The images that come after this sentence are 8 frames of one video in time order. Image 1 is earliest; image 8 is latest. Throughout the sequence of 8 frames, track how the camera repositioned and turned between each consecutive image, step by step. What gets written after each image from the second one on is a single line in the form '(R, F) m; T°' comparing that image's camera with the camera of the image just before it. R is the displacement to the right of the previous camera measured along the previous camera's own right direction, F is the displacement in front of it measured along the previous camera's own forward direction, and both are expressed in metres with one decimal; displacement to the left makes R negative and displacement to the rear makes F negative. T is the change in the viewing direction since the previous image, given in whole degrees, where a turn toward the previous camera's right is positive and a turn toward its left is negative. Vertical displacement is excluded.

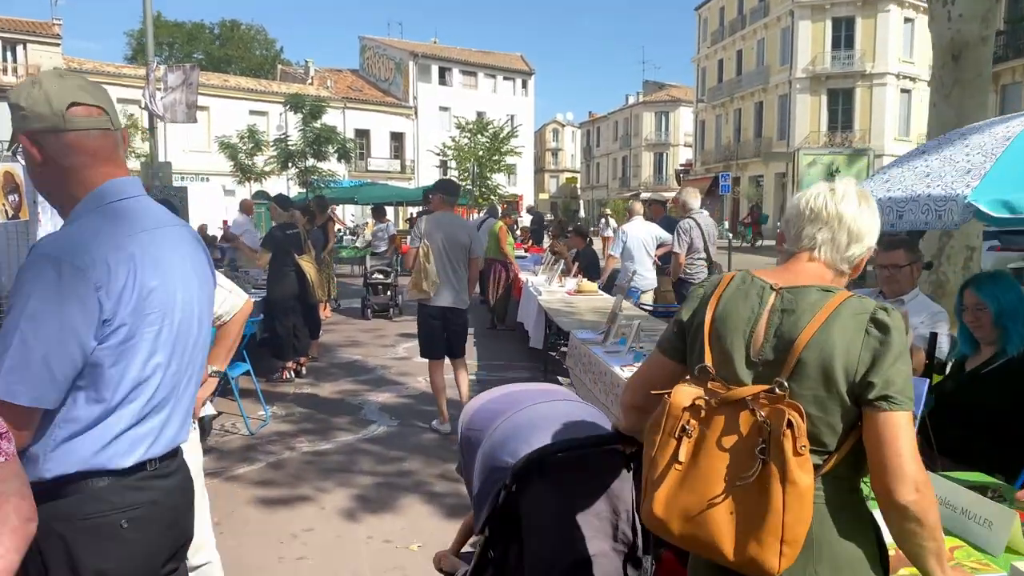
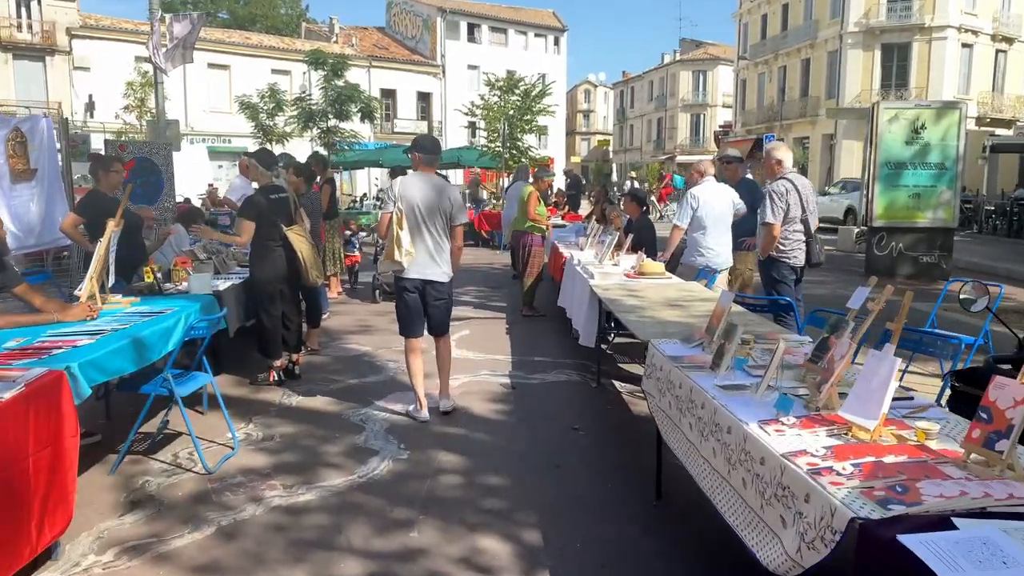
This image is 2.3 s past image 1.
(-0.1, +1.6) m; -2°
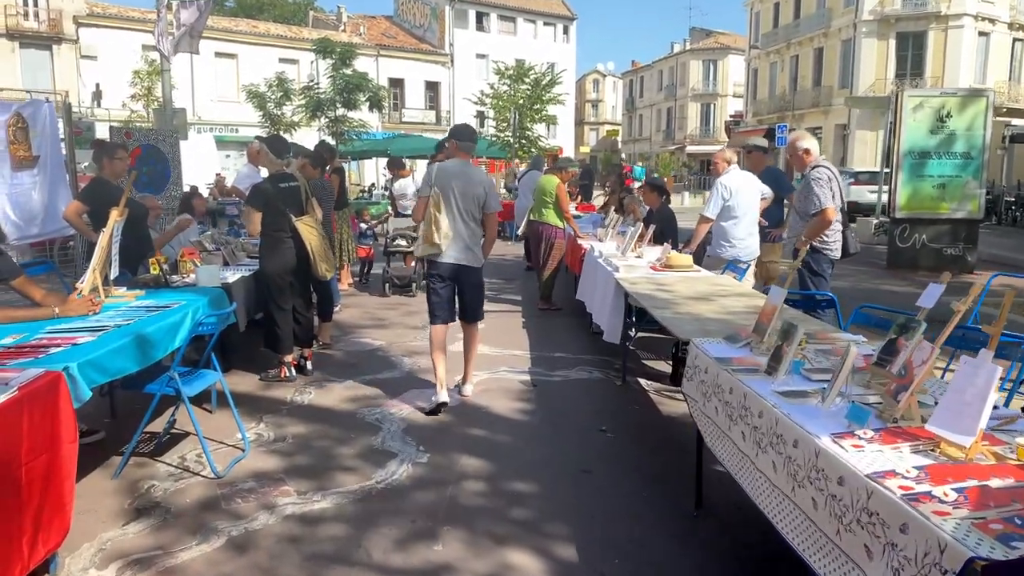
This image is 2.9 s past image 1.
(-0.1, +0.3) m; 0°
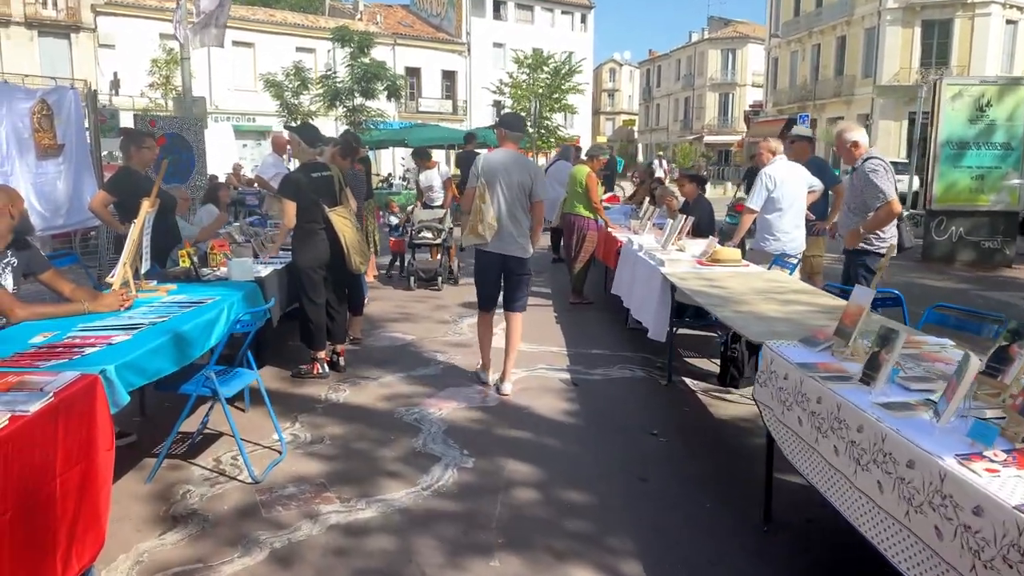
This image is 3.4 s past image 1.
(-0.2, +0.2) m; -1°
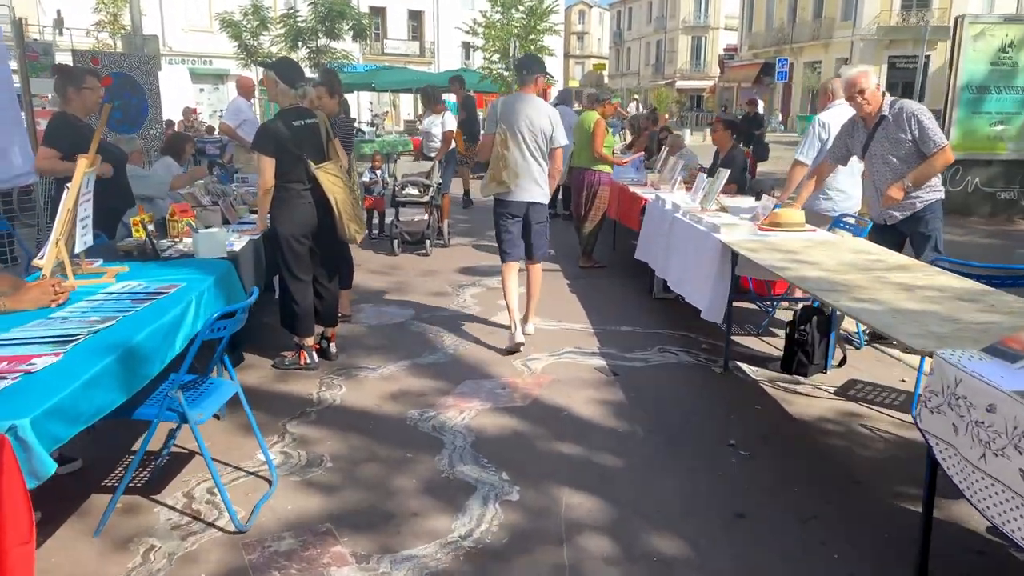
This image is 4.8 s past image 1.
(-0.4, +0.9) m; +2°
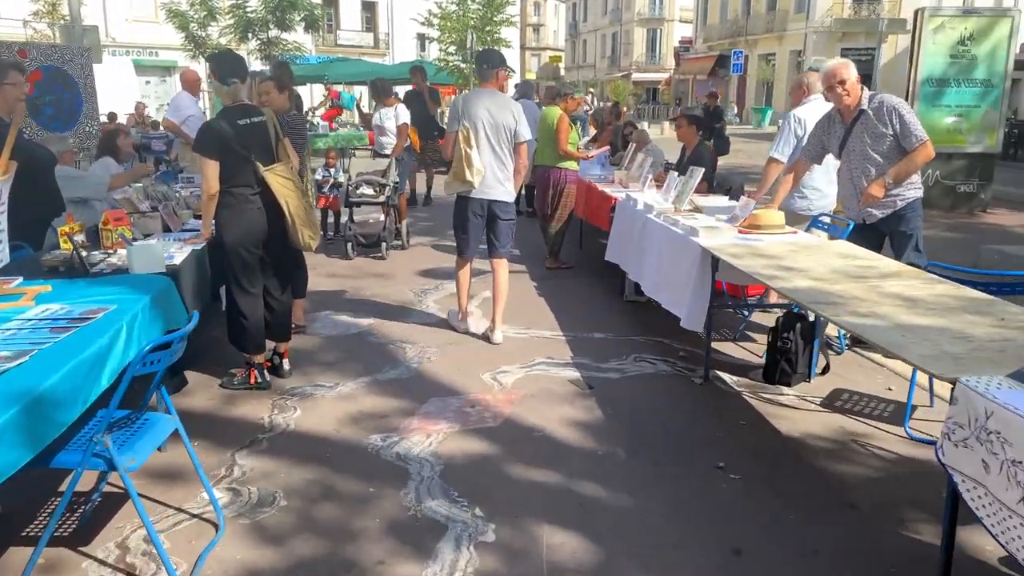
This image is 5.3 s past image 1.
(0.0, +0.3) m; +3°
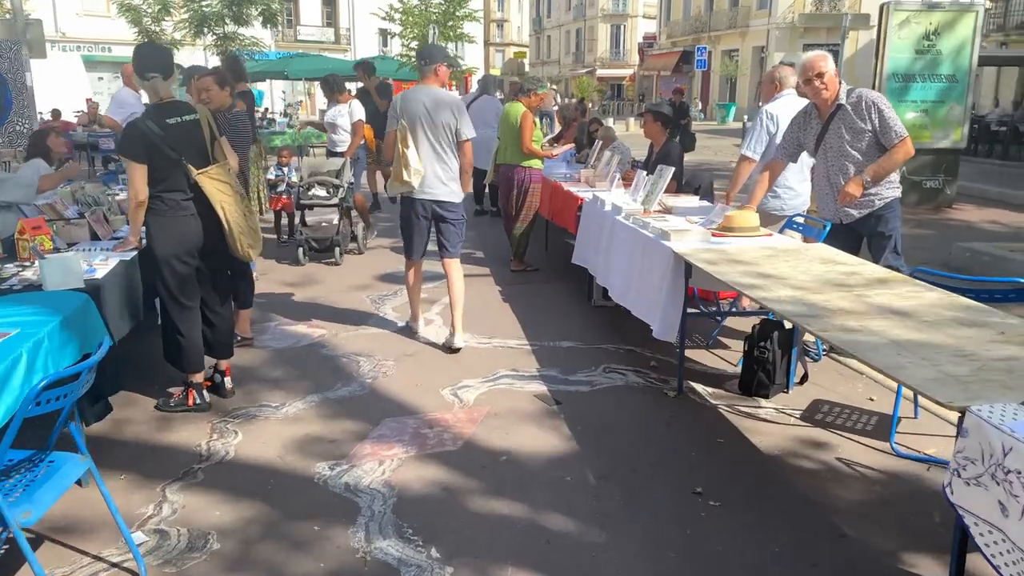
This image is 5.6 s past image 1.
(0.0, +0.3) m; +2°
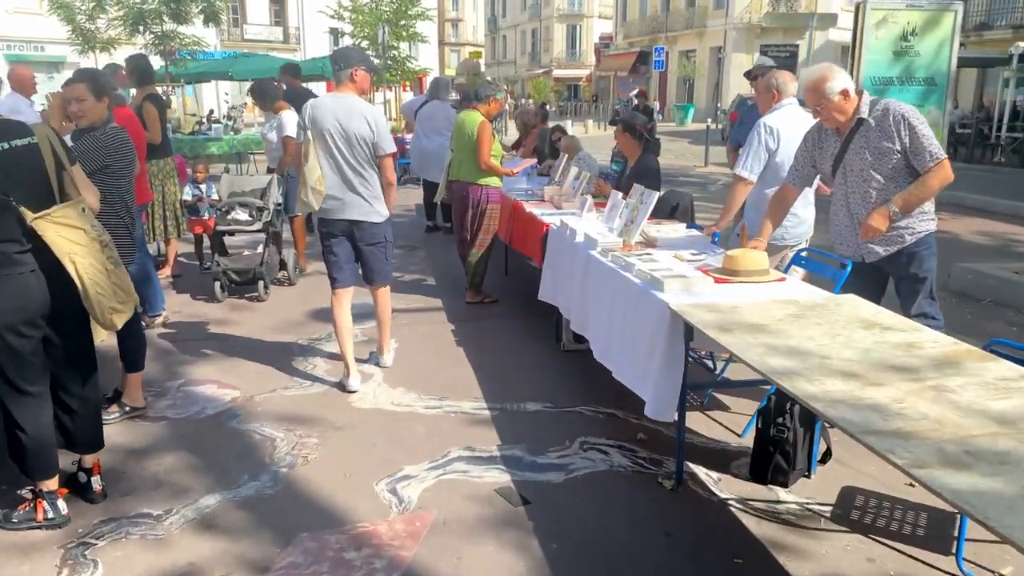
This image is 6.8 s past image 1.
(0.0, +0.9) m; +3°
